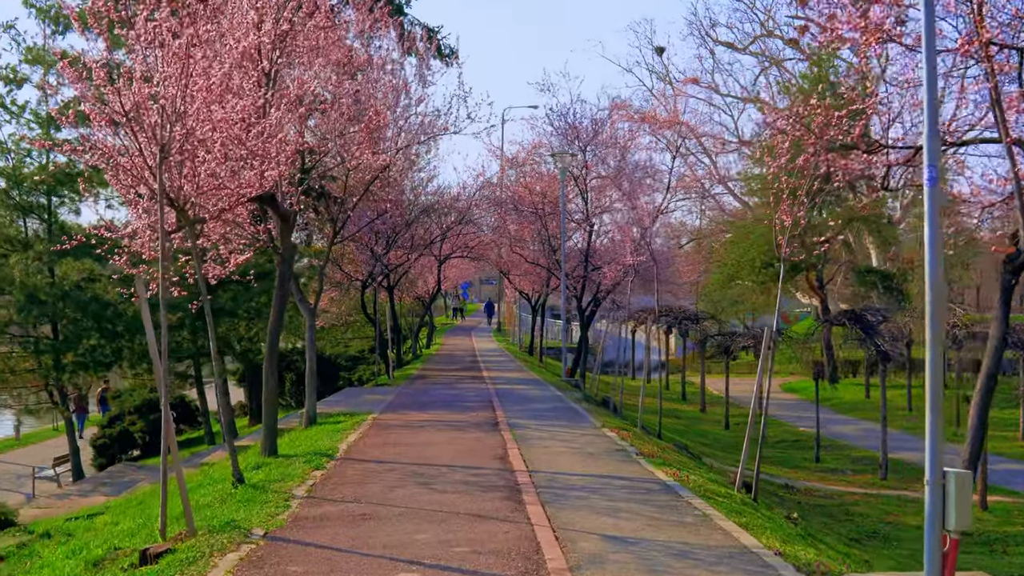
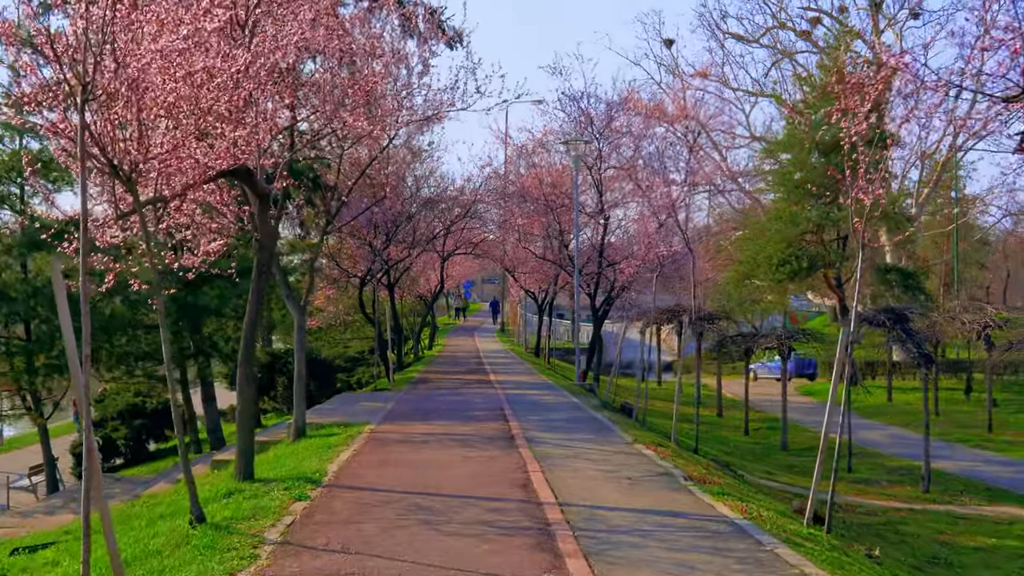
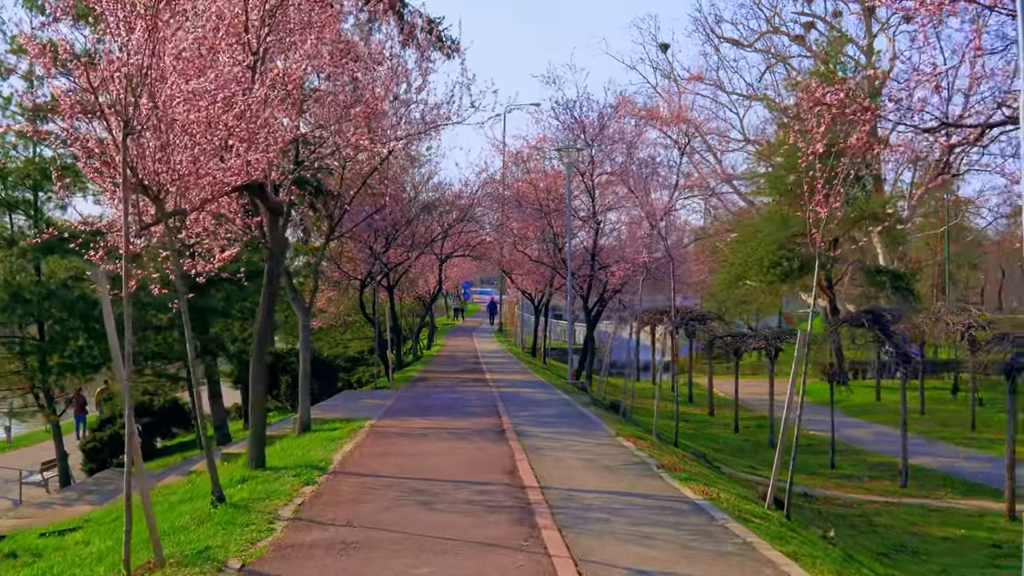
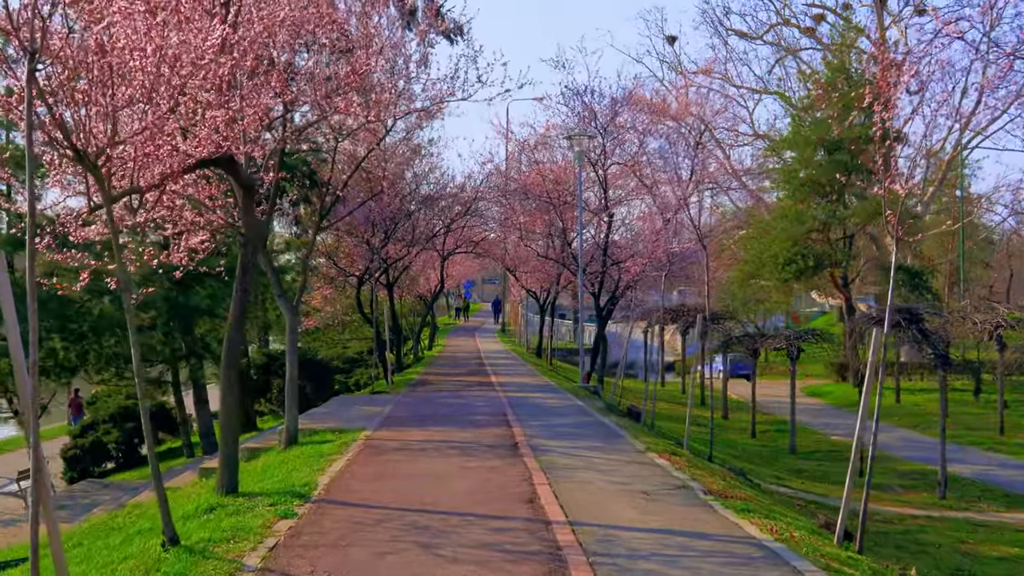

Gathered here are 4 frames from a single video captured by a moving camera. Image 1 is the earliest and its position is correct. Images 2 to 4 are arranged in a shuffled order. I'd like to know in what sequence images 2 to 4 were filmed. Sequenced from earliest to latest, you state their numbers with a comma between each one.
3, 2, 4
